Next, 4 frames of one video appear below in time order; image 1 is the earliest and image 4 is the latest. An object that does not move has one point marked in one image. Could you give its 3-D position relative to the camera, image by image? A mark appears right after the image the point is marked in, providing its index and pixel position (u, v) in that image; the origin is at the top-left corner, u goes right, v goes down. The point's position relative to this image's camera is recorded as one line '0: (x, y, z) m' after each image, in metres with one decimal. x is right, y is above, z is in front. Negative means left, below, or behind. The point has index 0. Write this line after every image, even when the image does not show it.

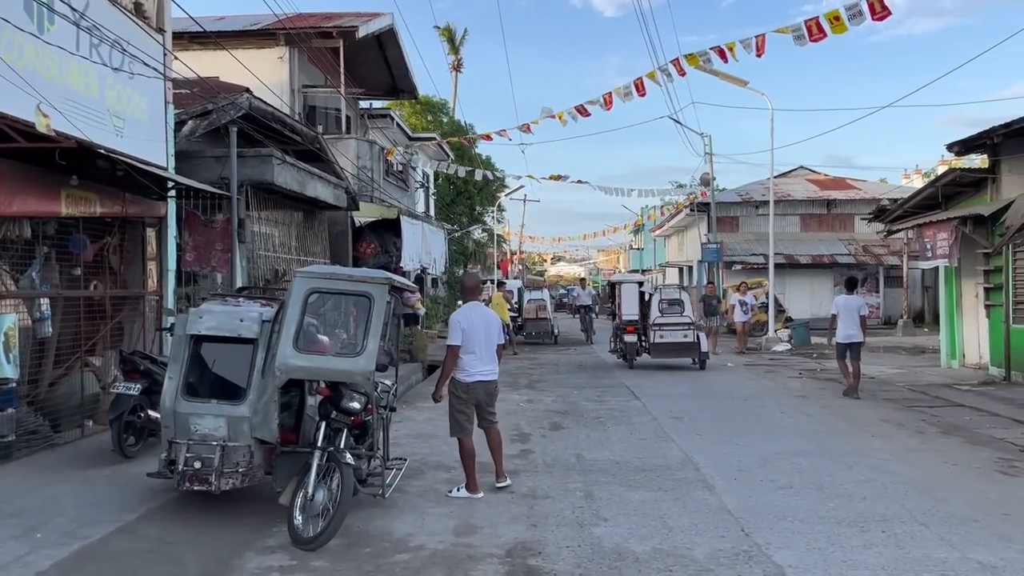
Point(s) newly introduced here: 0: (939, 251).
0: (+7.2, +0.6, +14.5) m
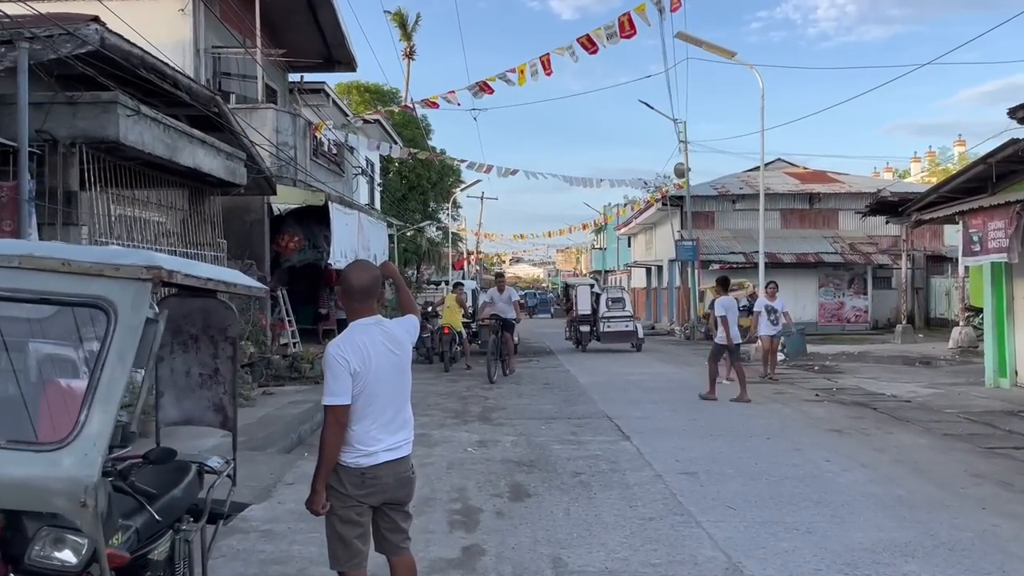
0: (+6.5, +0.6, +11.7) m
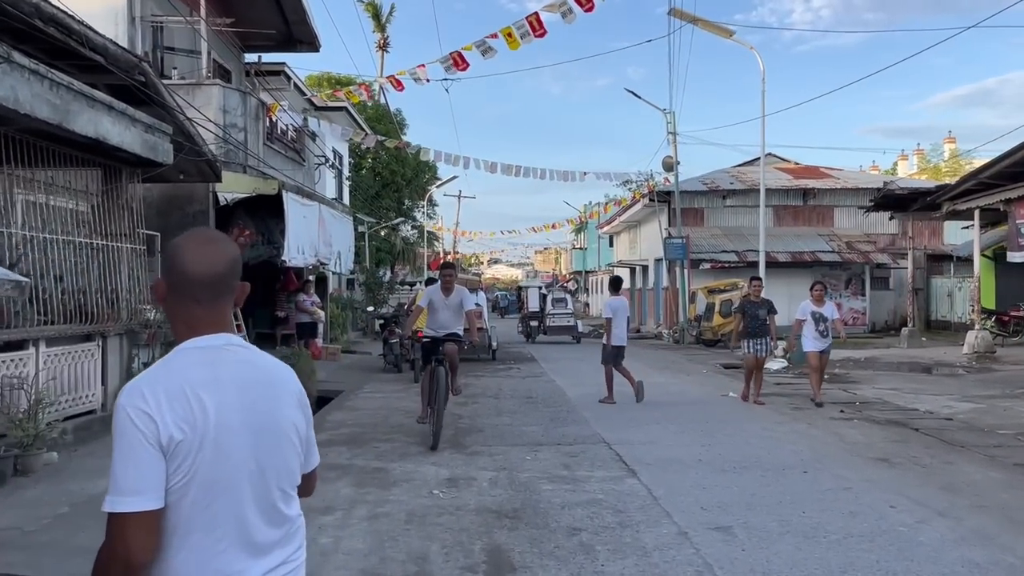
0: (+6.3, +0.6, +10.2) m
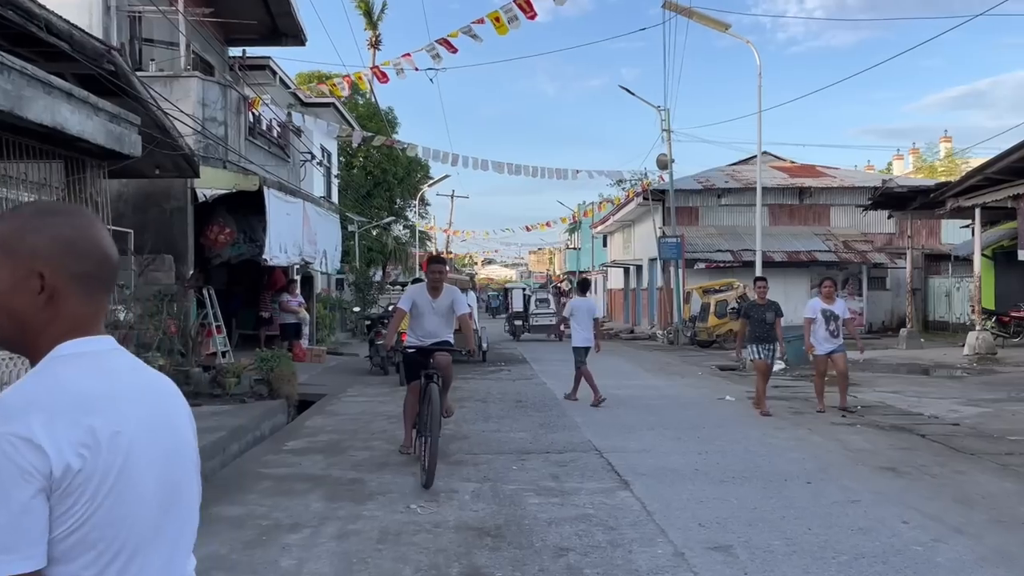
0: (+6.1, +0.6, +9.7) m
